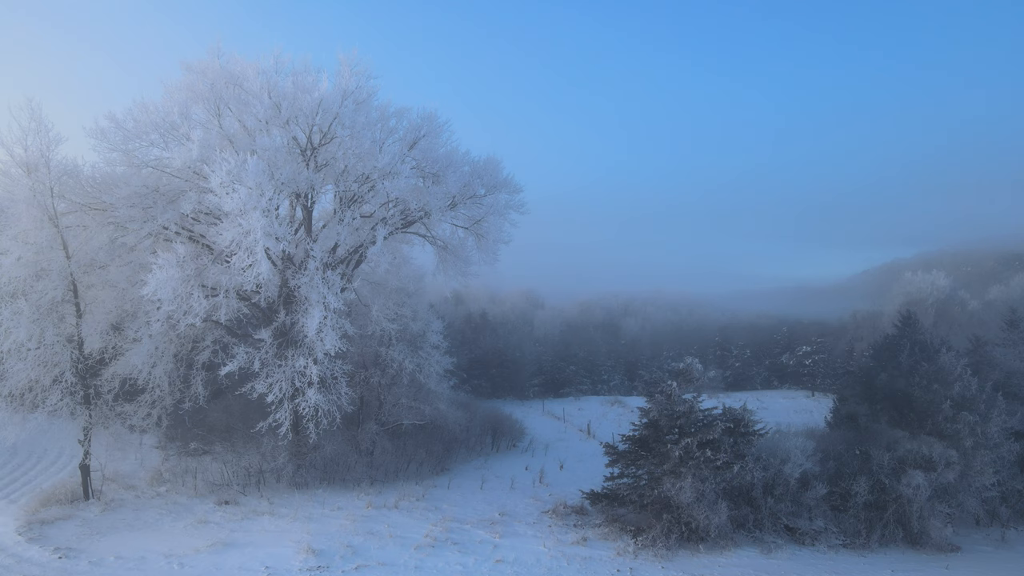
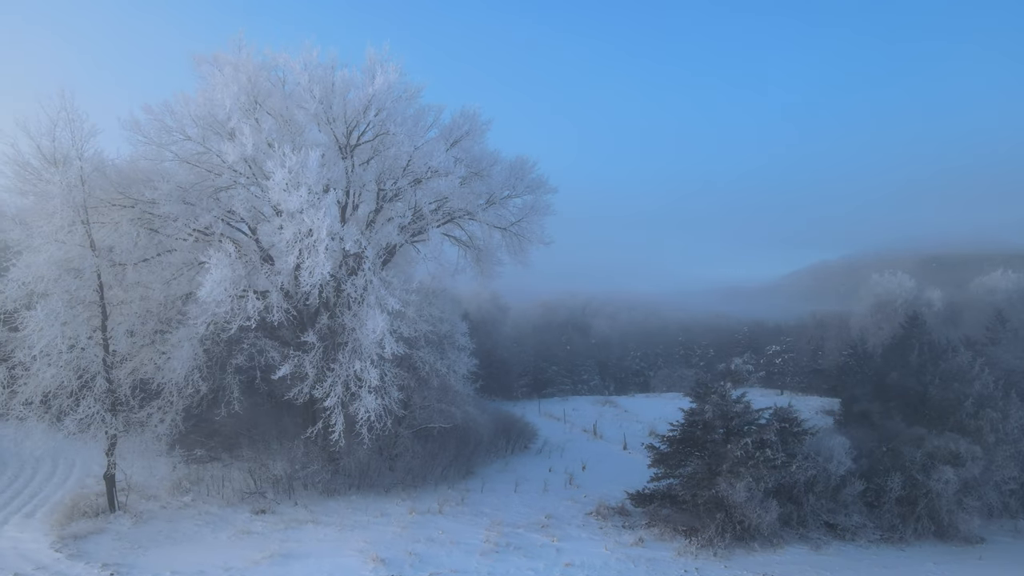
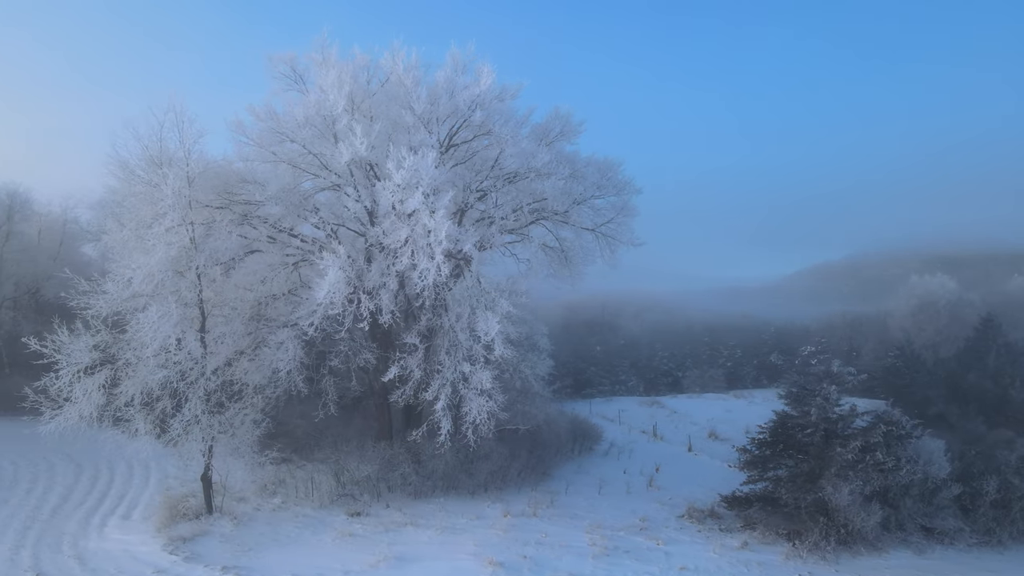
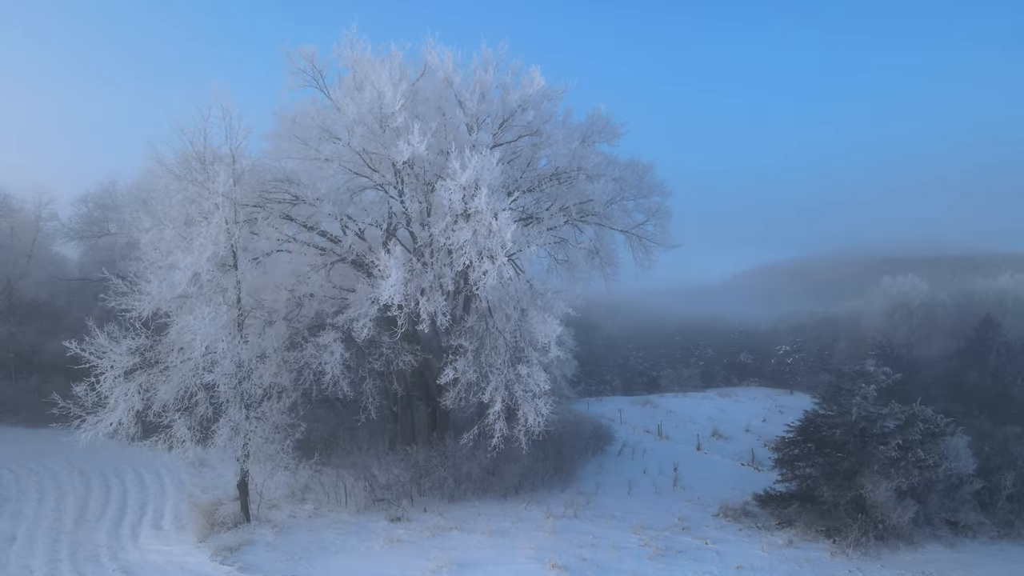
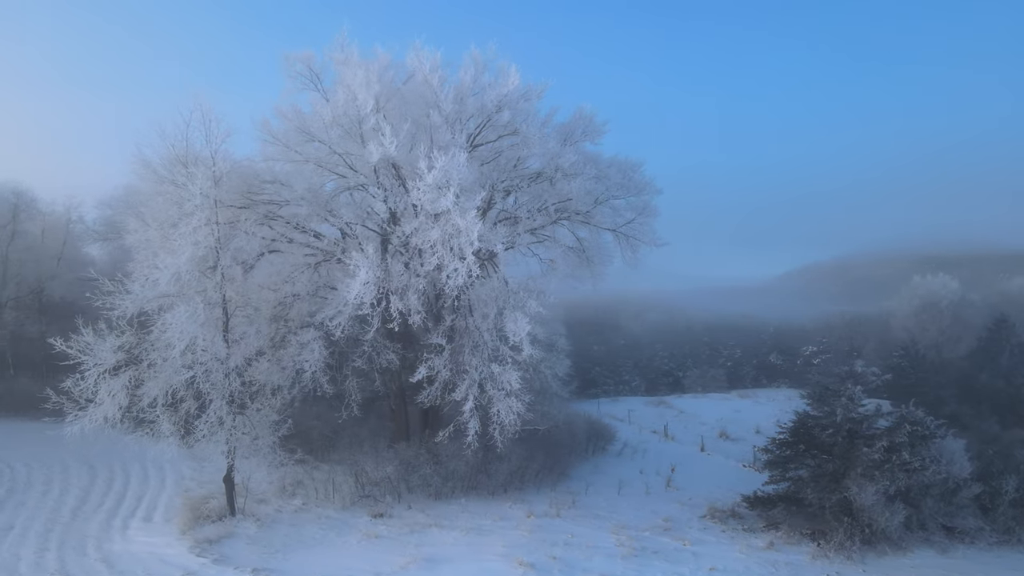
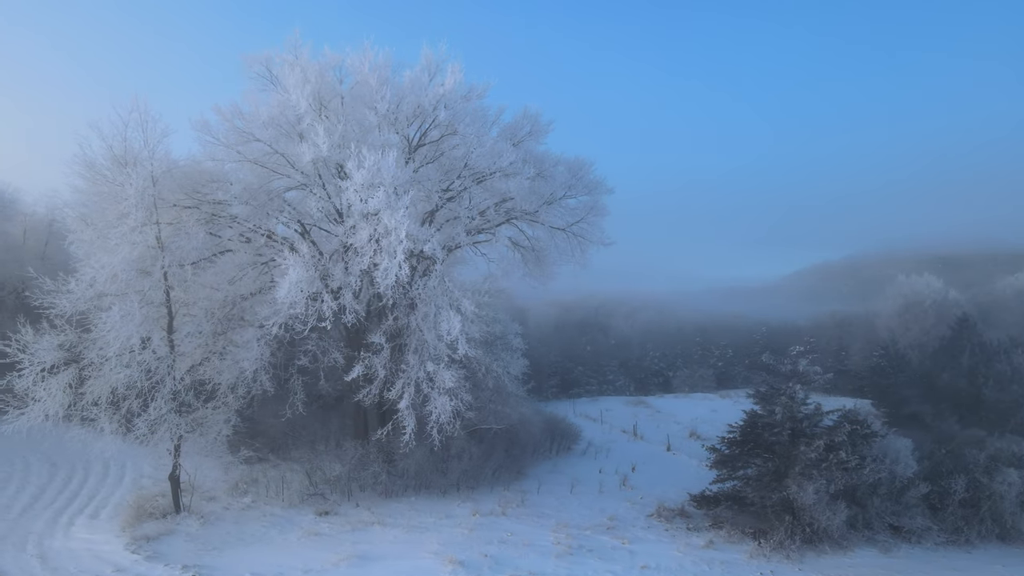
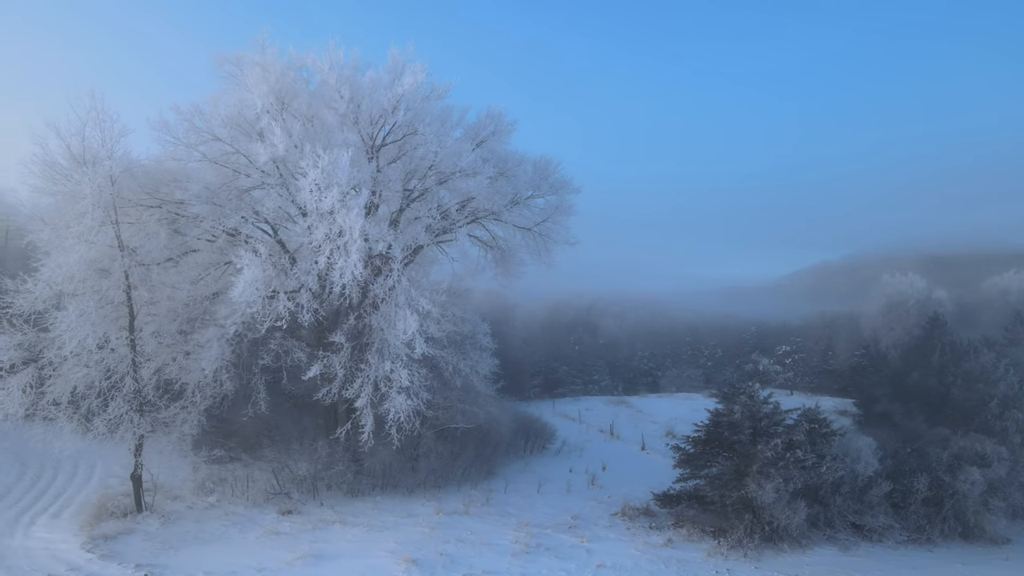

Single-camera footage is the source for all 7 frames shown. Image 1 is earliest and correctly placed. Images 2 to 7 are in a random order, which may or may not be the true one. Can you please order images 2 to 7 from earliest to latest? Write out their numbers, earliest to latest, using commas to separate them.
2, 7, 6, 3, 5, 4
